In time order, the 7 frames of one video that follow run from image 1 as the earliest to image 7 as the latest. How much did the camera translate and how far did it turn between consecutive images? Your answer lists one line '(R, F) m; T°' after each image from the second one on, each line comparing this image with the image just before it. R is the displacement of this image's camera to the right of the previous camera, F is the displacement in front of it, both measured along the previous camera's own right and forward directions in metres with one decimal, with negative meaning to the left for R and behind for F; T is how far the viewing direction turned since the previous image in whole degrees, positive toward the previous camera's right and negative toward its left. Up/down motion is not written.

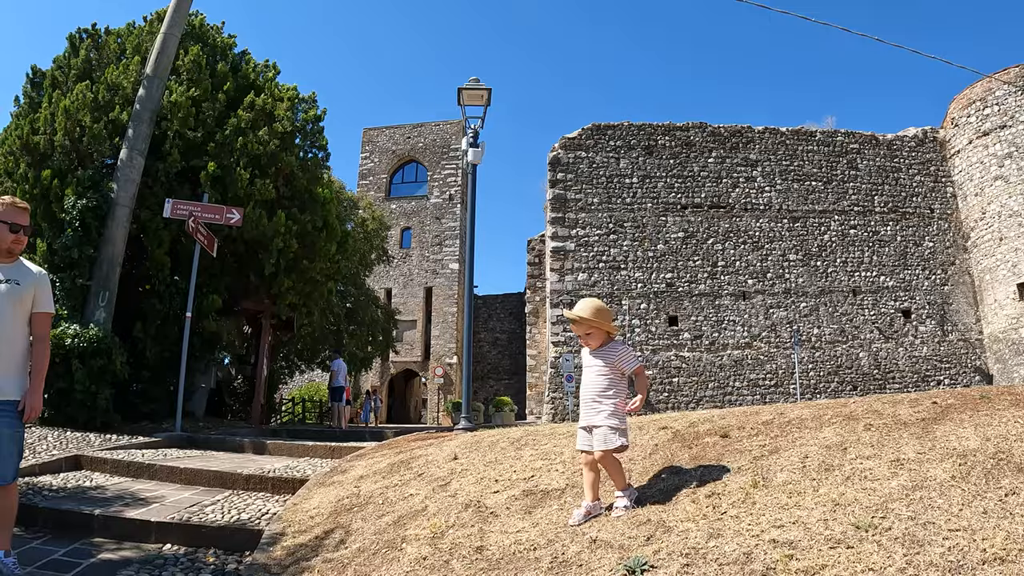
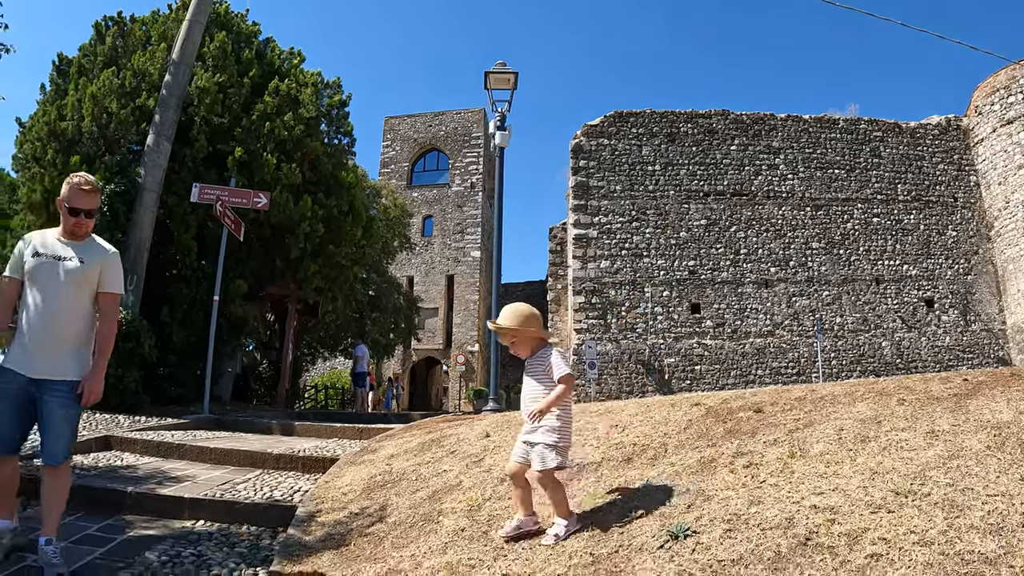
(-0.1, -0.1) m; -1°
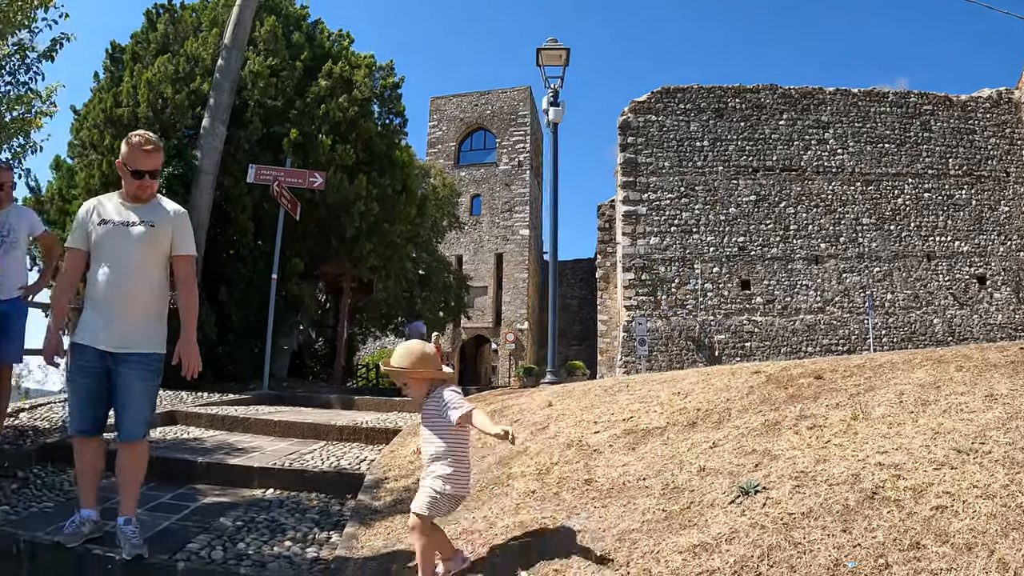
(-0.2, -0.2) m; -3°
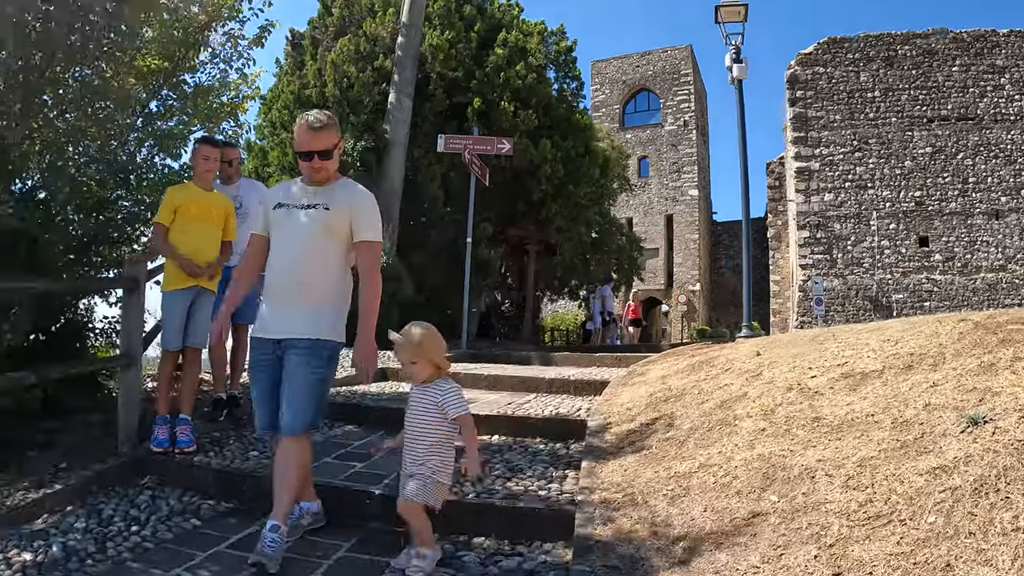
(-0.4, -0.5) m; -11°
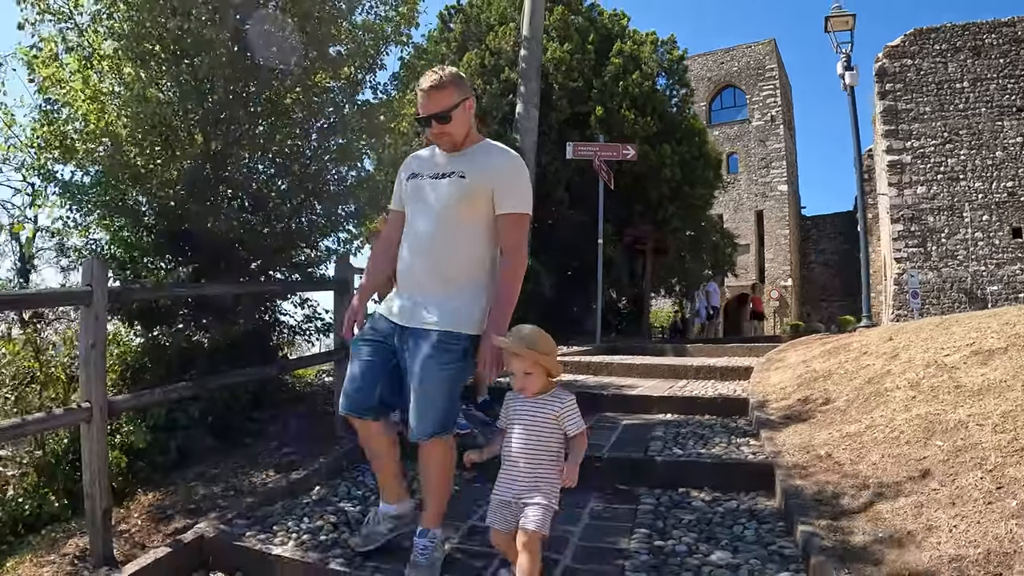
(-0.7, -0.9) m; -5°
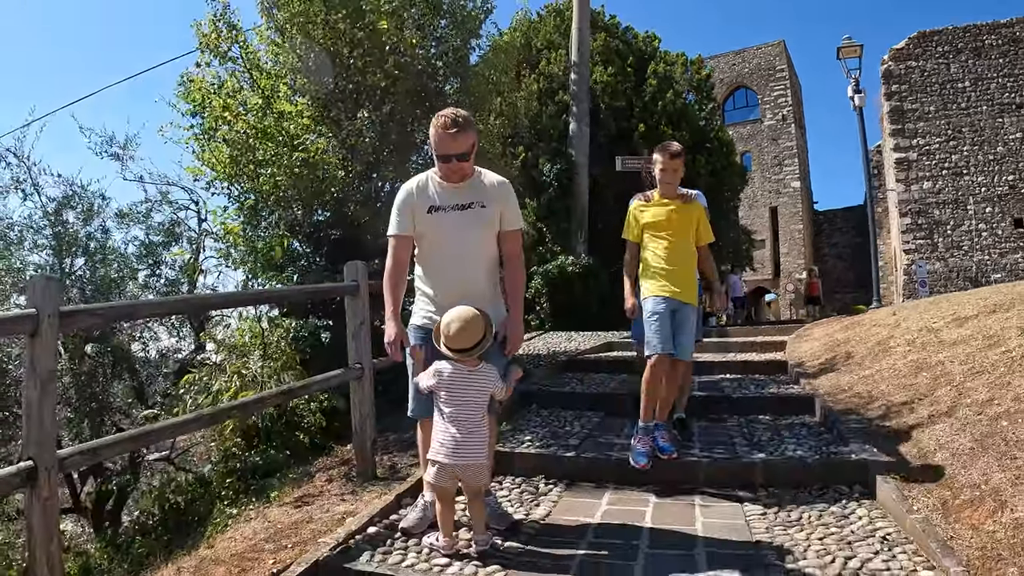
(-0.8, -1.6) m; -1°
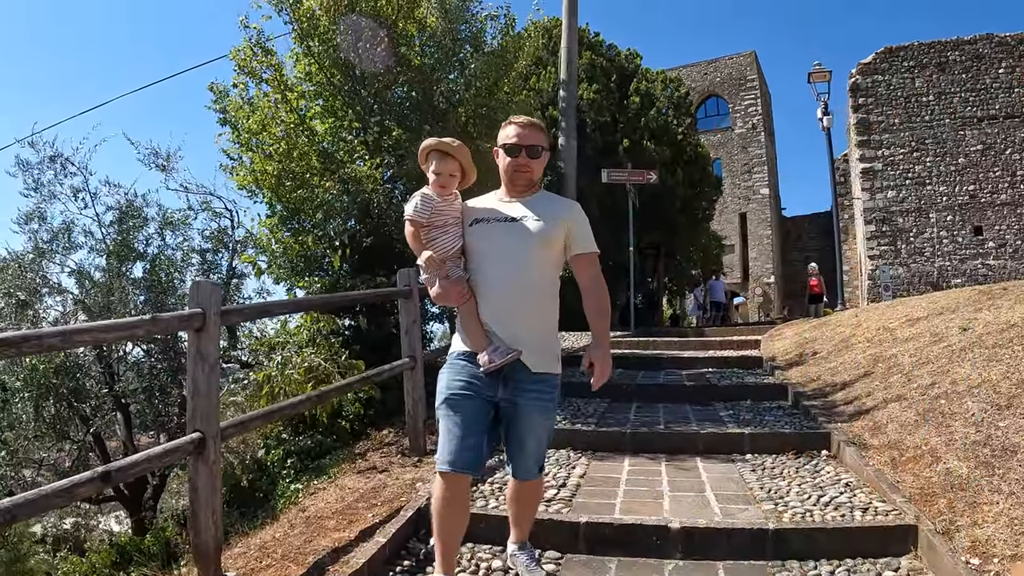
(-0.4, -0.8) m; +2°
